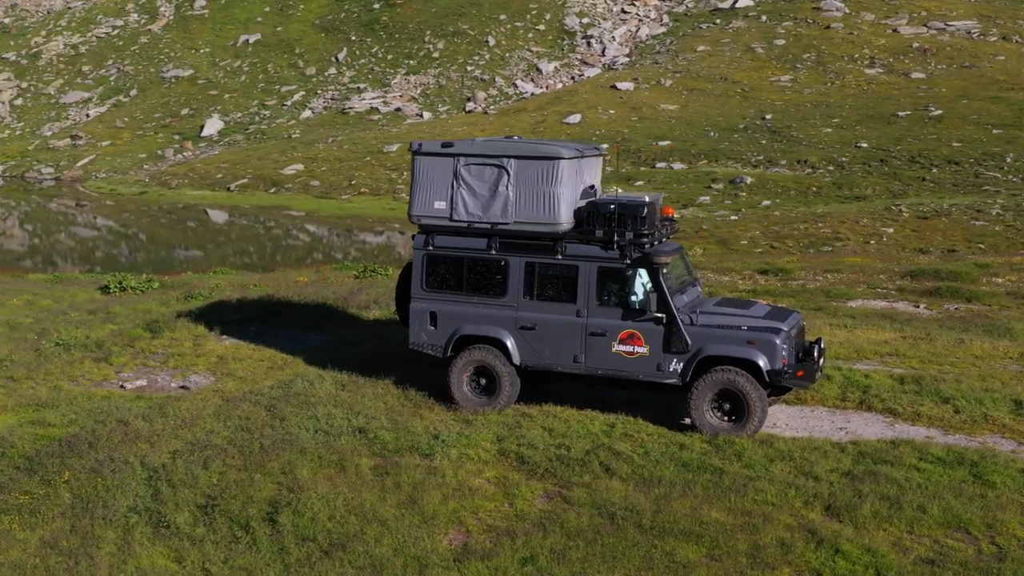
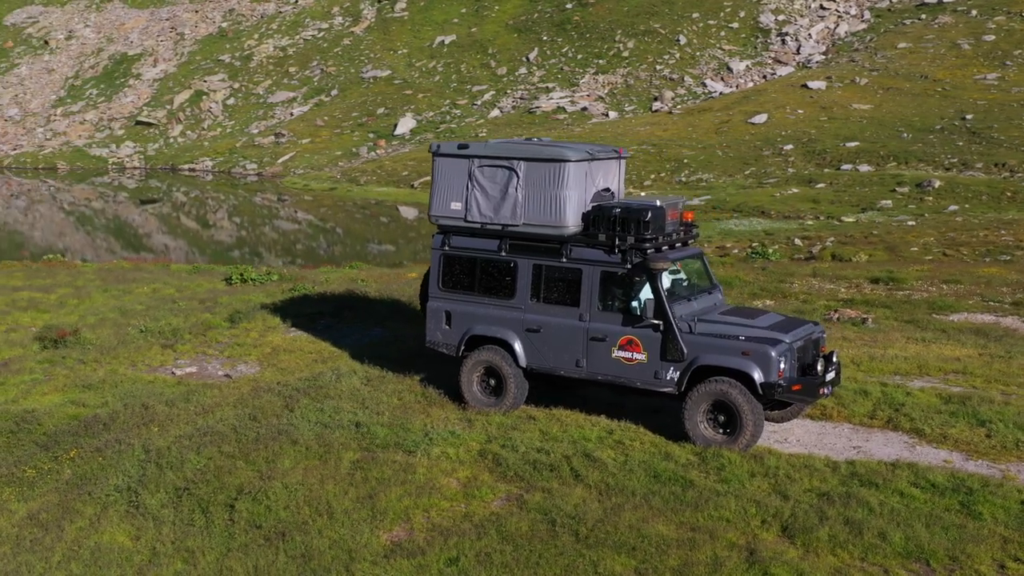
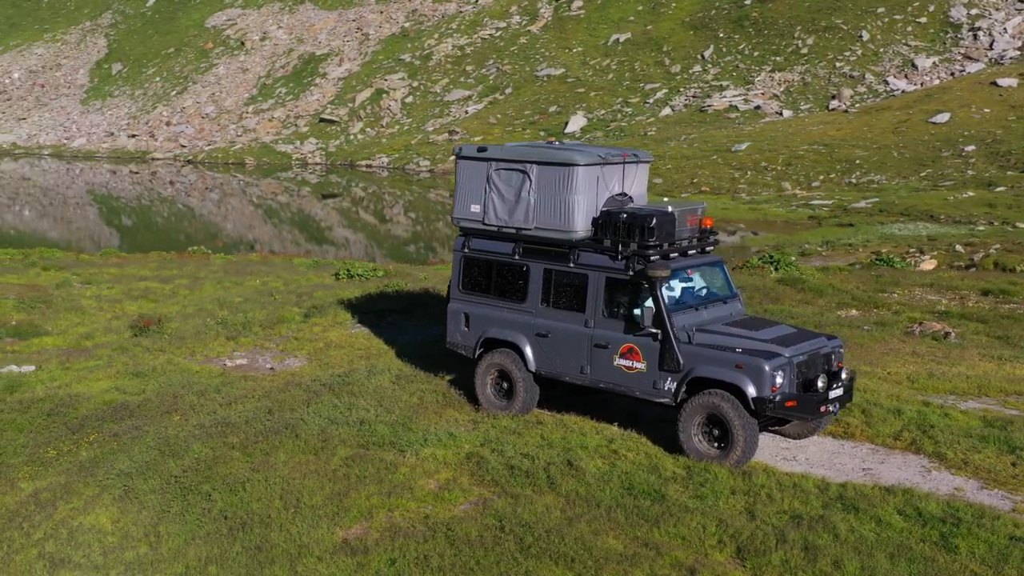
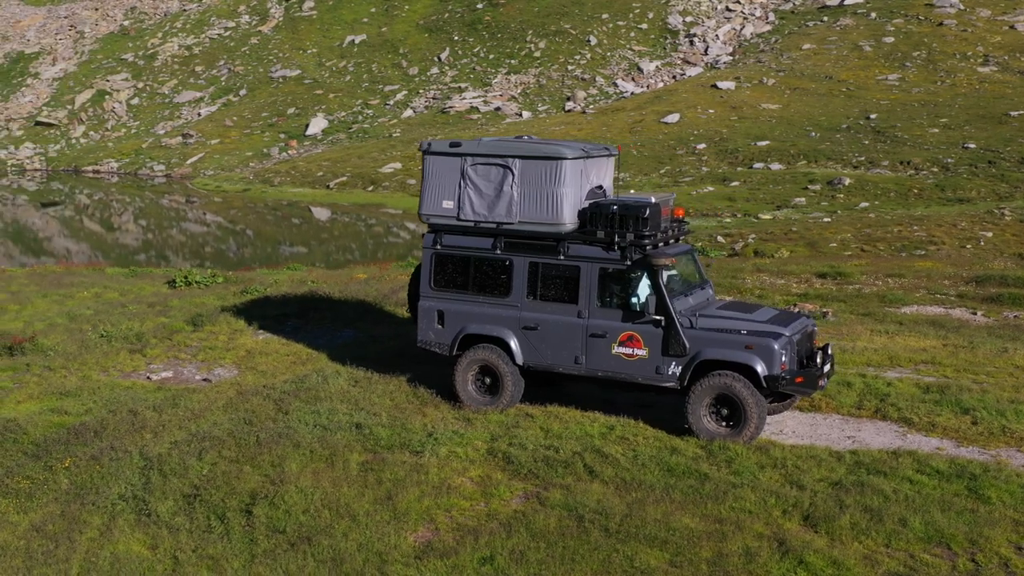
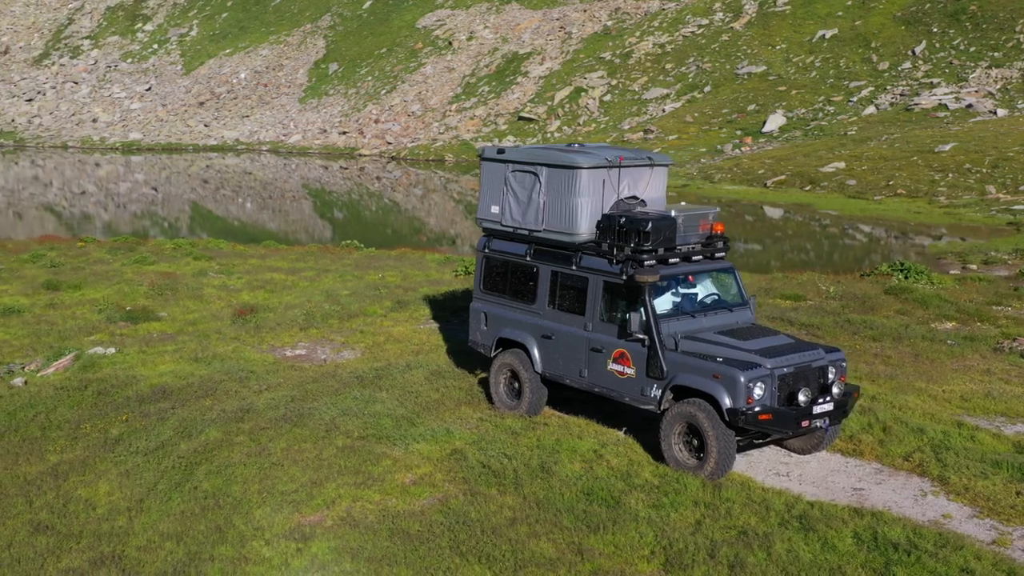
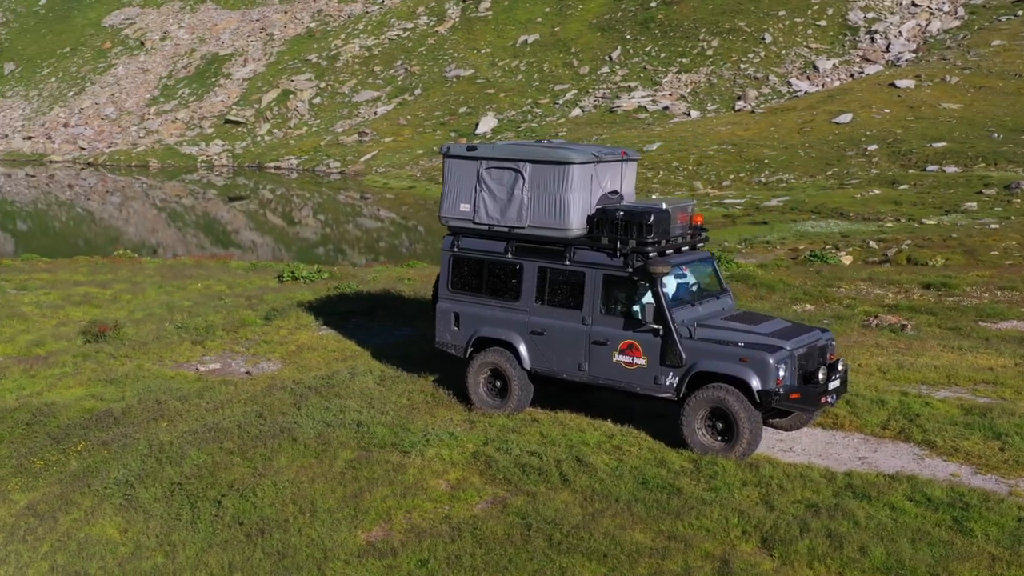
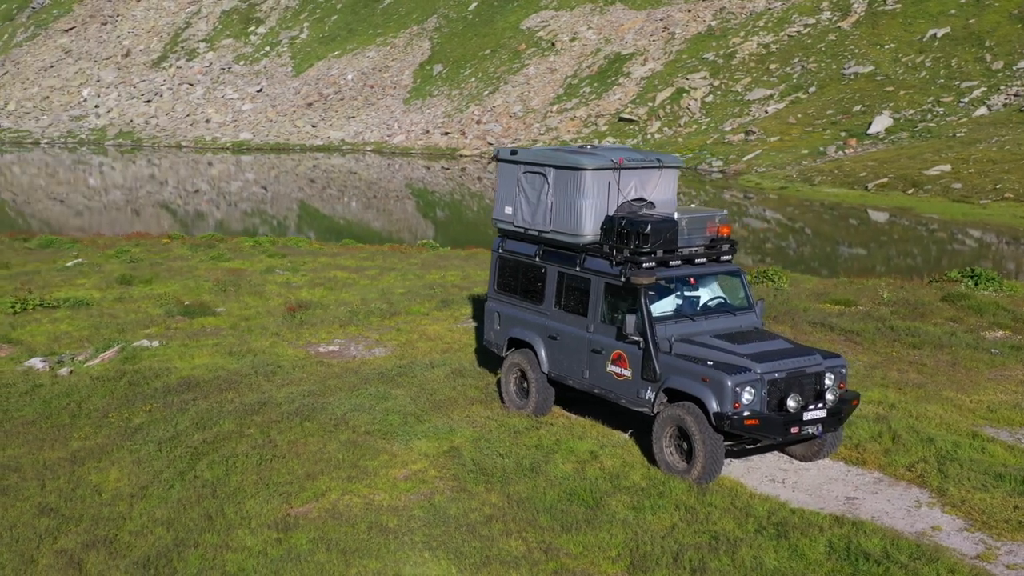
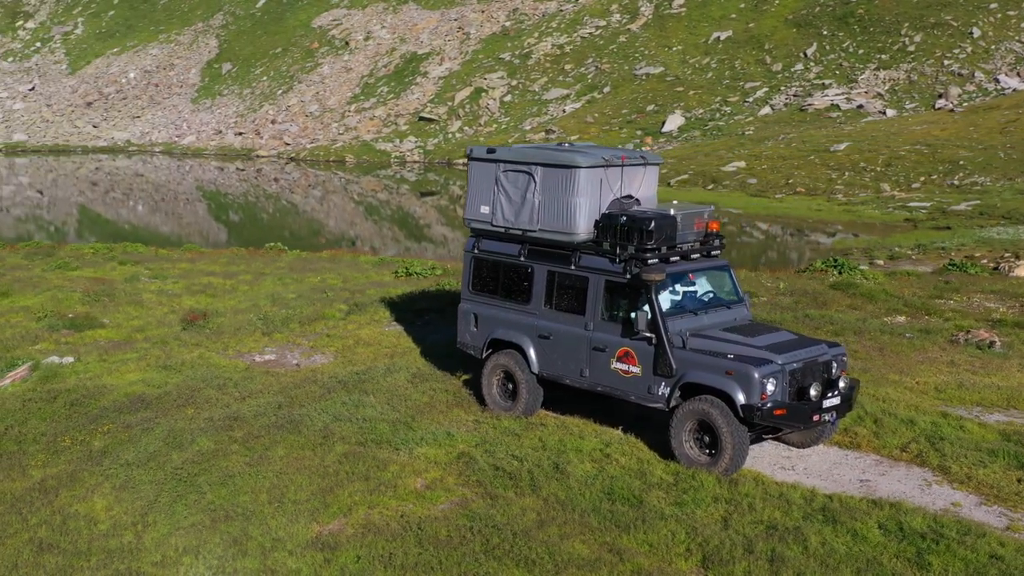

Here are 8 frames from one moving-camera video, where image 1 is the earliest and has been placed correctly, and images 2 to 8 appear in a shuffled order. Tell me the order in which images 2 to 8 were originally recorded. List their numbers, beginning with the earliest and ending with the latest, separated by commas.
4, 2, 6, 3, 8, 5, 7
